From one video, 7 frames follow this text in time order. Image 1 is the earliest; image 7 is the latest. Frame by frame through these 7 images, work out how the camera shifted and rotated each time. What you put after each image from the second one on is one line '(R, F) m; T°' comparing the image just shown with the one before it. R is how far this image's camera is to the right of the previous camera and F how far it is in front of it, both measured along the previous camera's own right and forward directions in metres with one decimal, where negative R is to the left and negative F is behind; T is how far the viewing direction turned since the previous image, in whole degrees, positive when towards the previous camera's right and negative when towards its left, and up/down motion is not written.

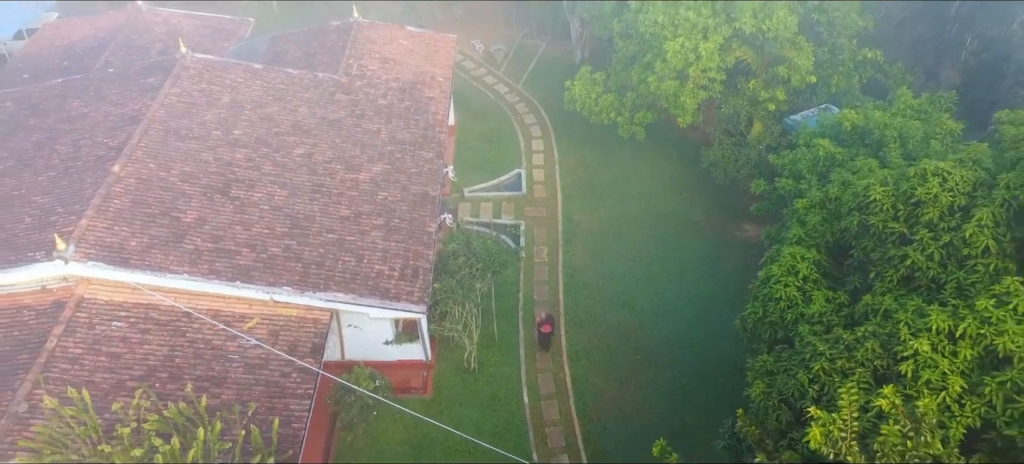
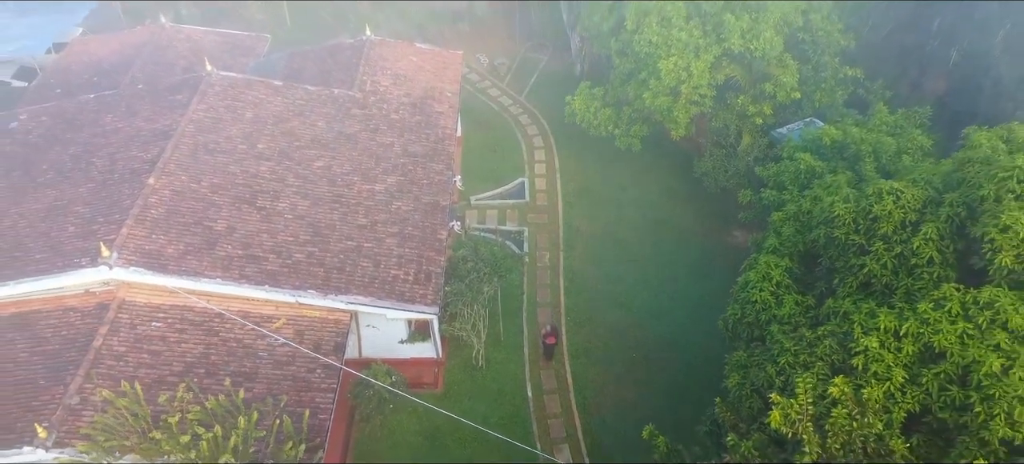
(-0.1, -1.2) m; 0°
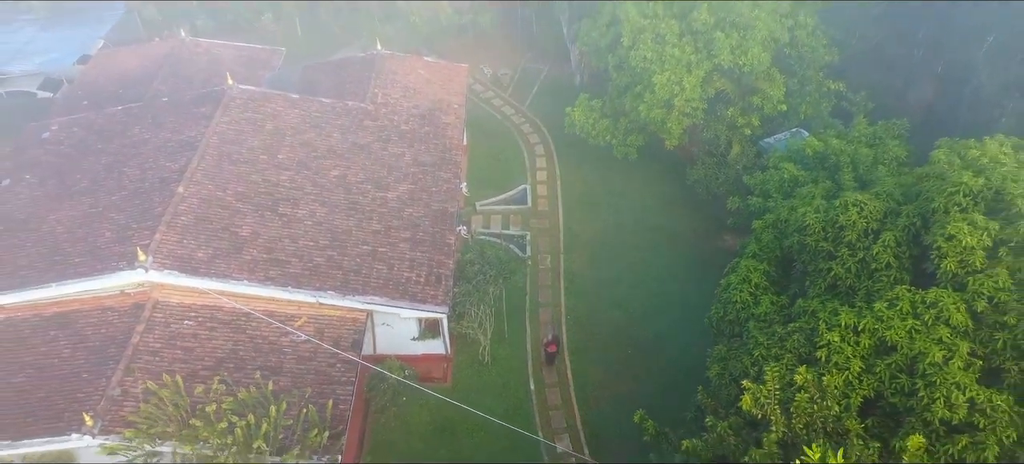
(-0.1, -1.2) m; 0°
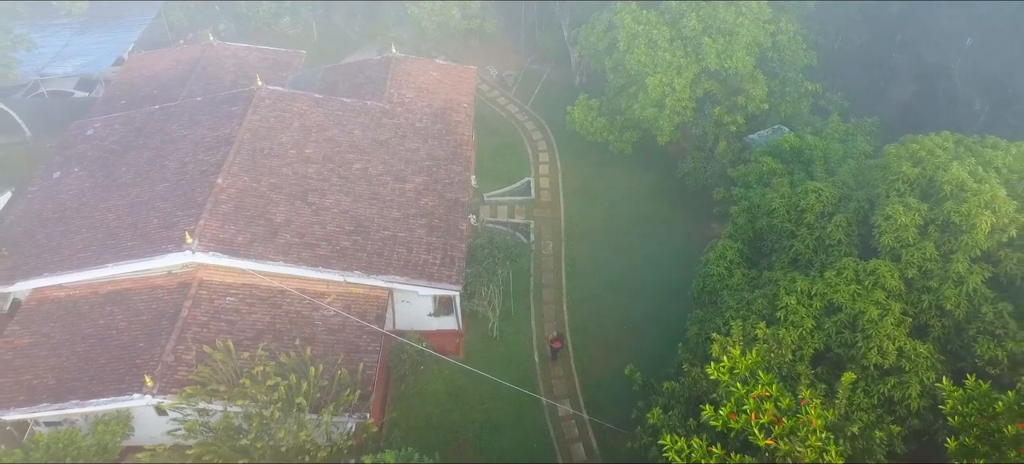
(-0.2, -1.9) m; 0°
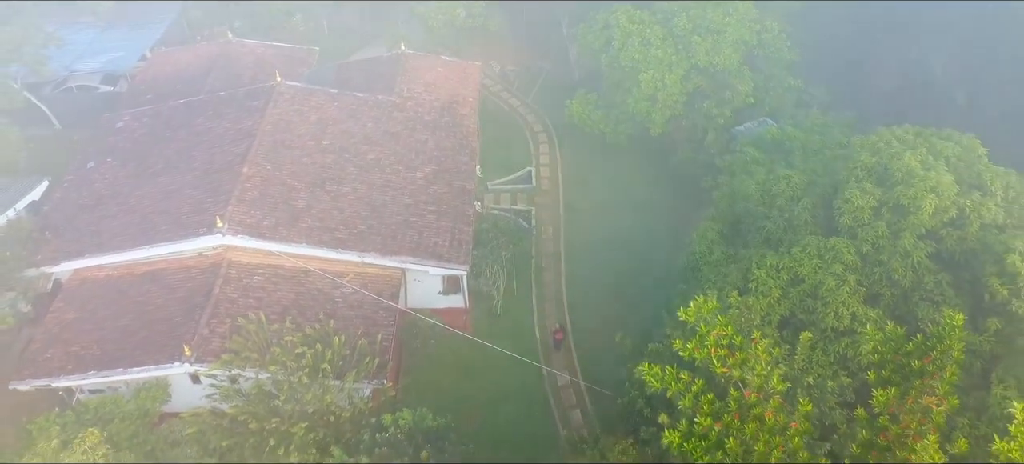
(-0.1, -1.6) m; 0°
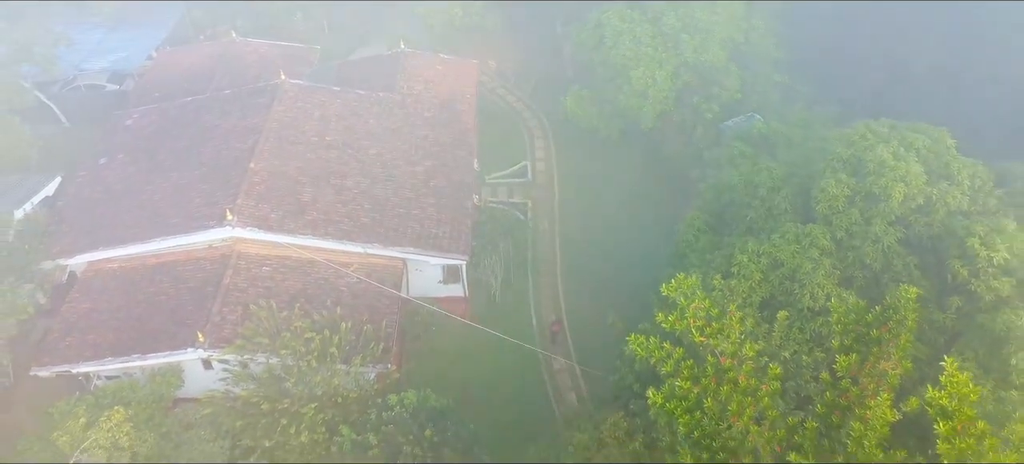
(0.0, -0.9) m; 0°
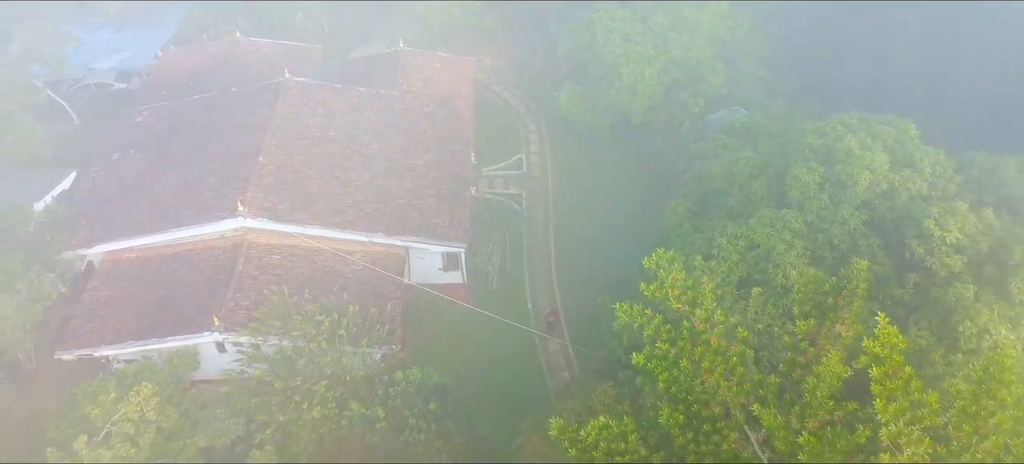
(0.0, -1.1) m; 0°
